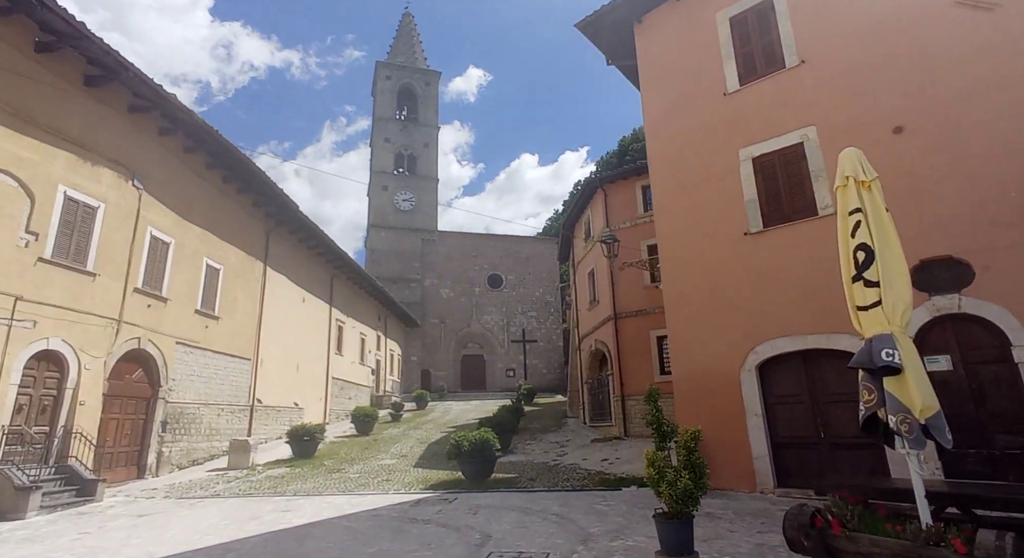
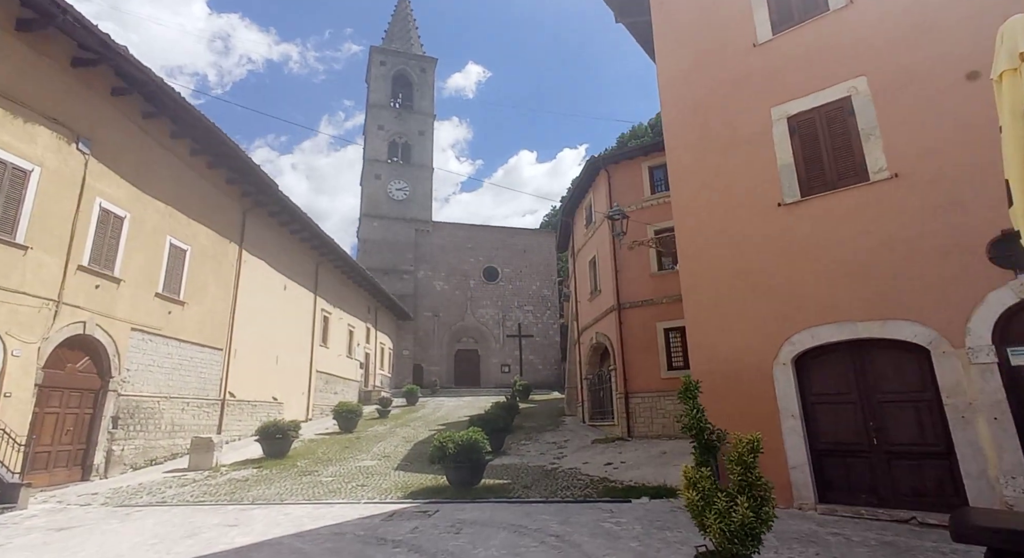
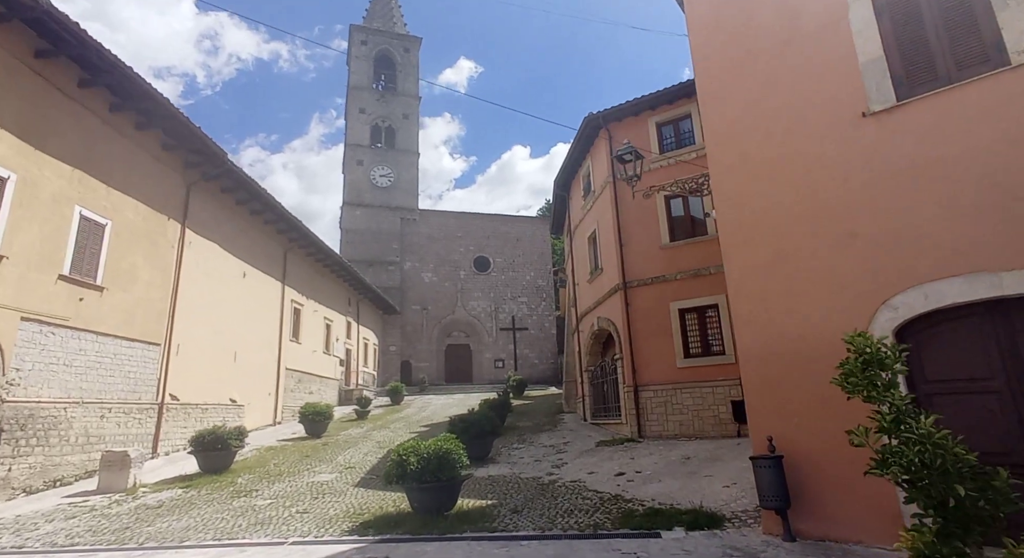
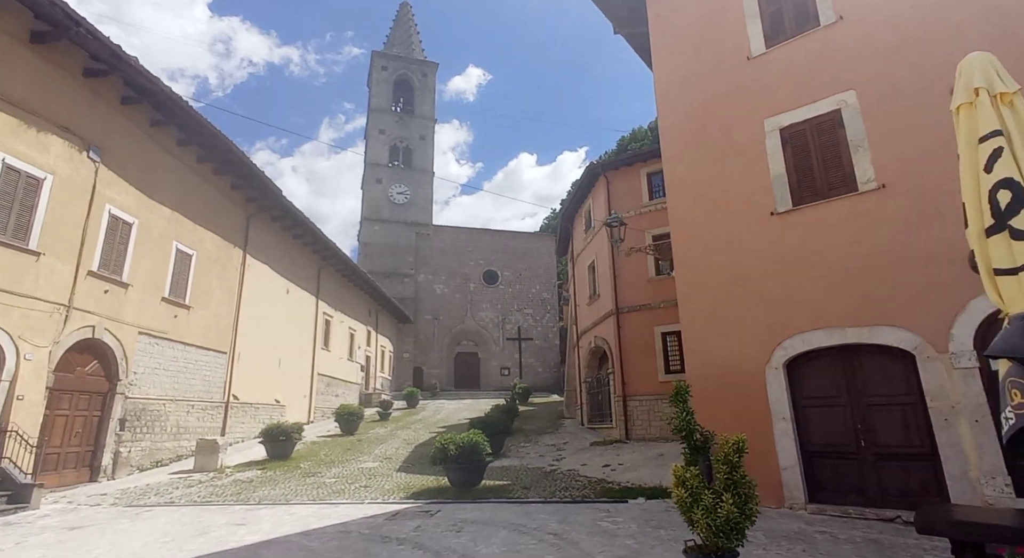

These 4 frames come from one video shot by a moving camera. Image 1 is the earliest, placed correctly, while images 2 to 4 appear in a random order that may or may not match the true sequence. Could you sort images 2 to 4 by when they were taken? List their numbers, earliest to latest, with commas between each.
4, 2, 3
